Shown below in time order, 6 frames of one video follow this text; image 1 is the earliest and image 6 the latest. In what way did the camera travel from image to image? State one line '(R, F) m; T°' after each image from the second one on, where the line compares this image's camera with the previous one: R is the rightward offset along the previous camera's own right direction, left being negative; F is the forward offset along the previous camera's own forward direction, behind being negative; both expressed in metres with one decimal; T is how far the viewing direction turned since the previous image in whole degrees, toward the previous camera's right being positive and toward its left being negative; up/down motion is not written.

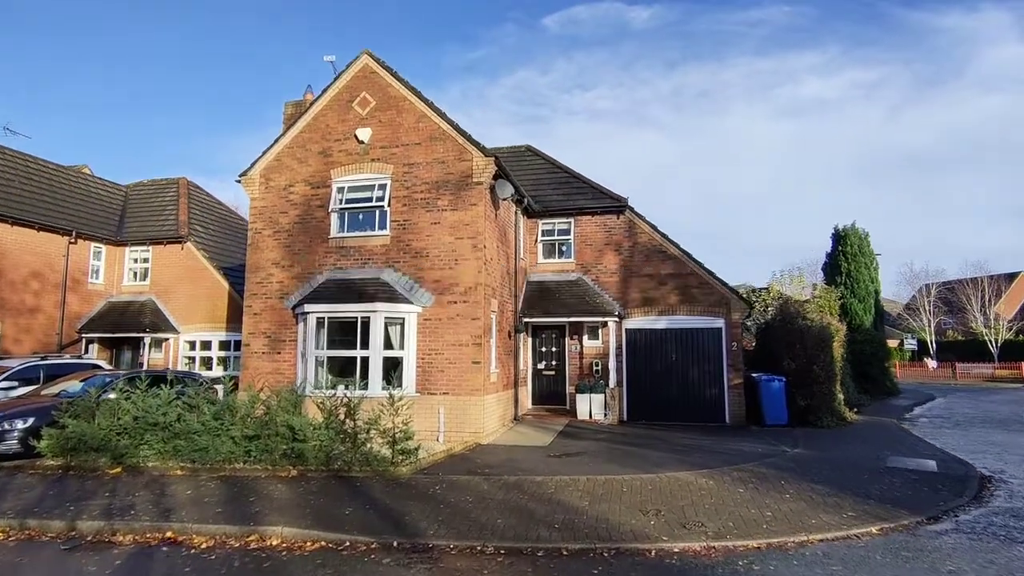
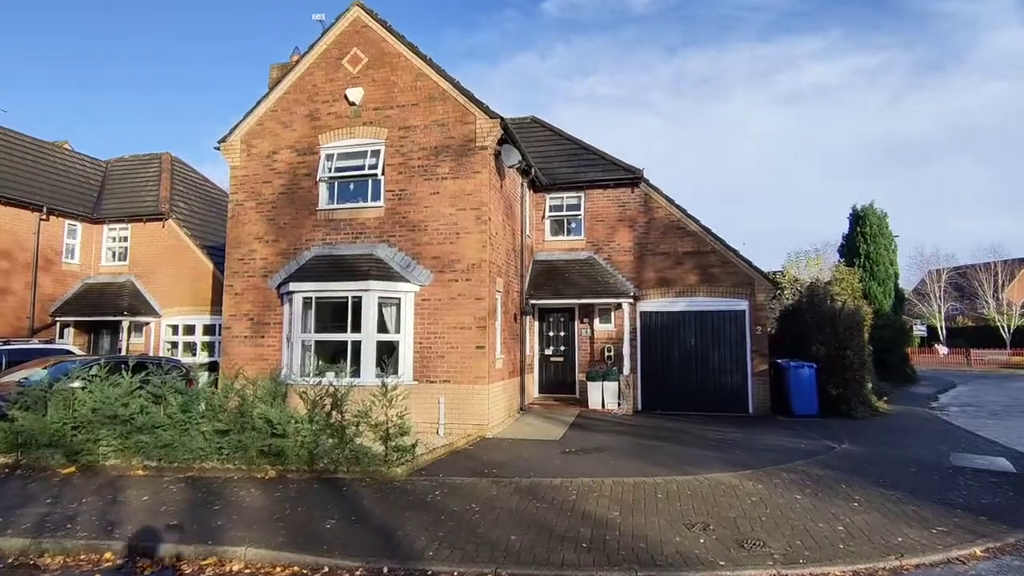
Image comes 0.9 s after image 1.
(-0.2, +1.4) m; 0°
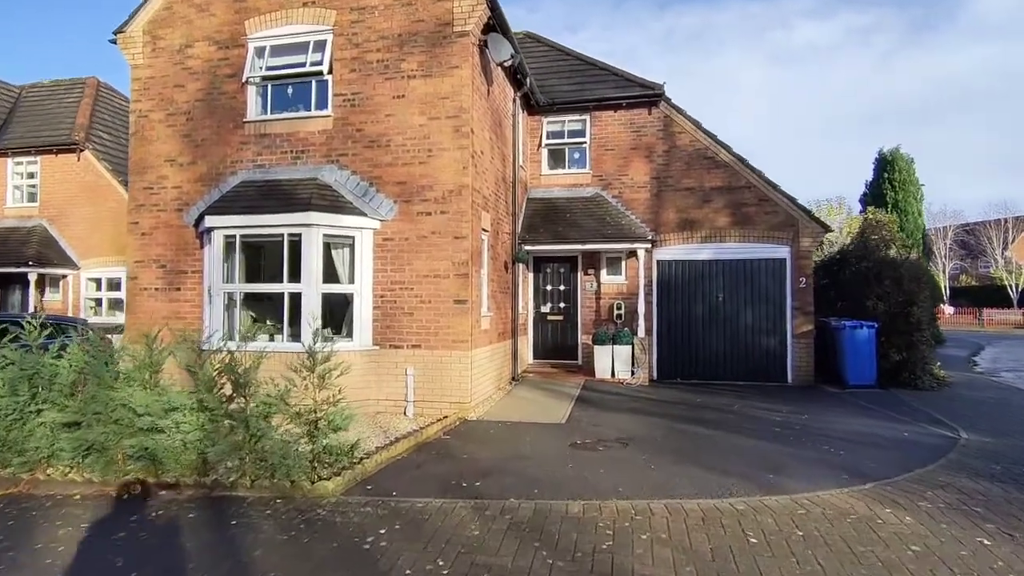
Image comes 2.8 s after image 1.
(0.0, +3.0) m; +1°
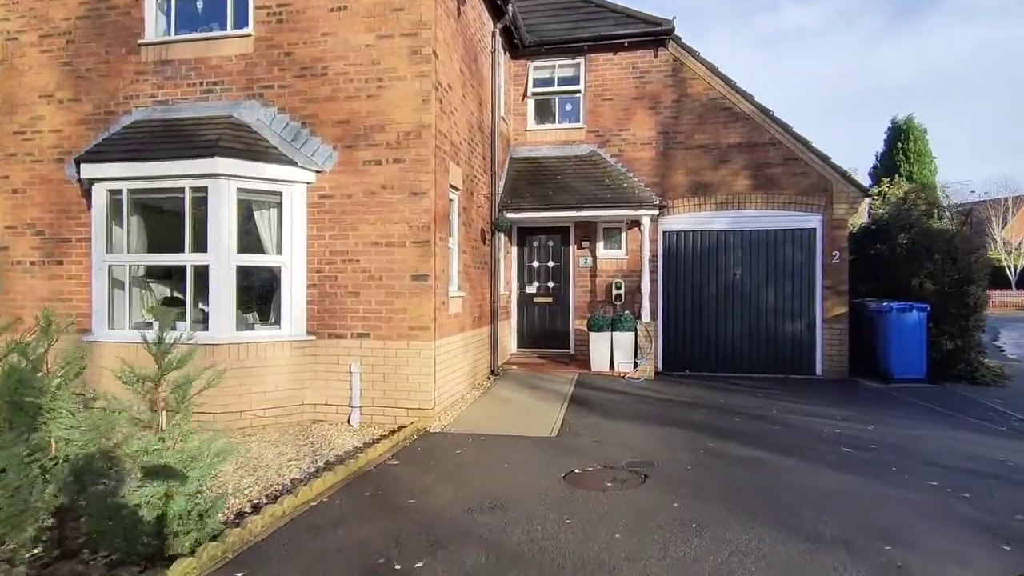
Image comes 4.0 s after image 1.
(+0.1, +2.2) m; +1°
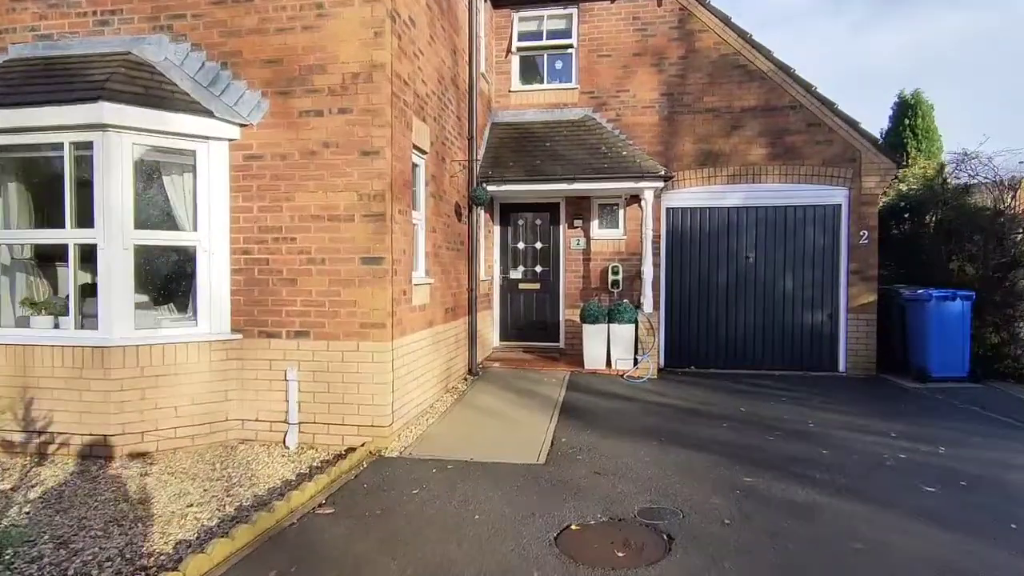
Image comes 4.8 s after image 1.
(+0.1, +1.5) m; +1°
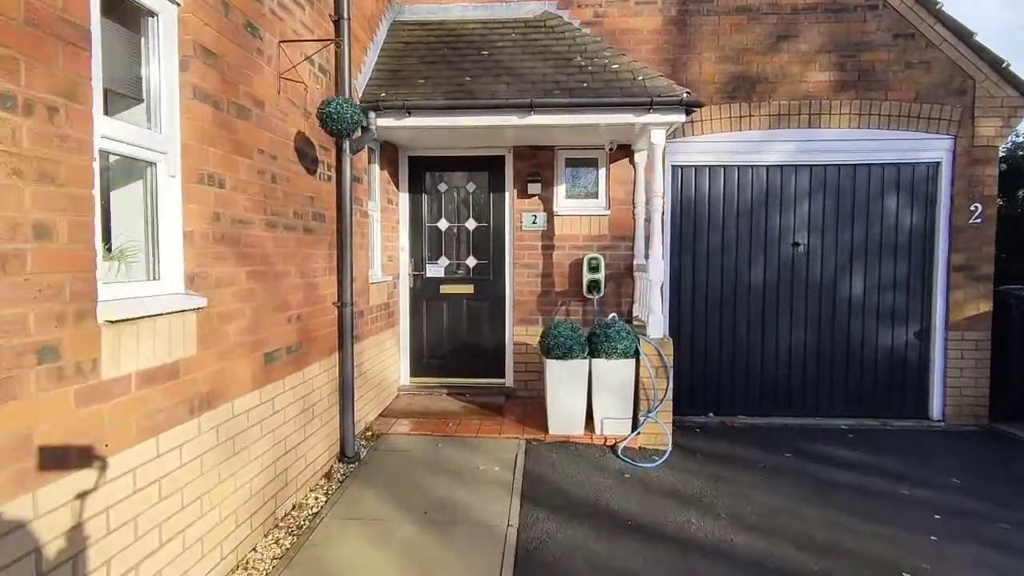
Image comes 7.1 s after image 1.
(+0.3, +4.0) m; +6°
